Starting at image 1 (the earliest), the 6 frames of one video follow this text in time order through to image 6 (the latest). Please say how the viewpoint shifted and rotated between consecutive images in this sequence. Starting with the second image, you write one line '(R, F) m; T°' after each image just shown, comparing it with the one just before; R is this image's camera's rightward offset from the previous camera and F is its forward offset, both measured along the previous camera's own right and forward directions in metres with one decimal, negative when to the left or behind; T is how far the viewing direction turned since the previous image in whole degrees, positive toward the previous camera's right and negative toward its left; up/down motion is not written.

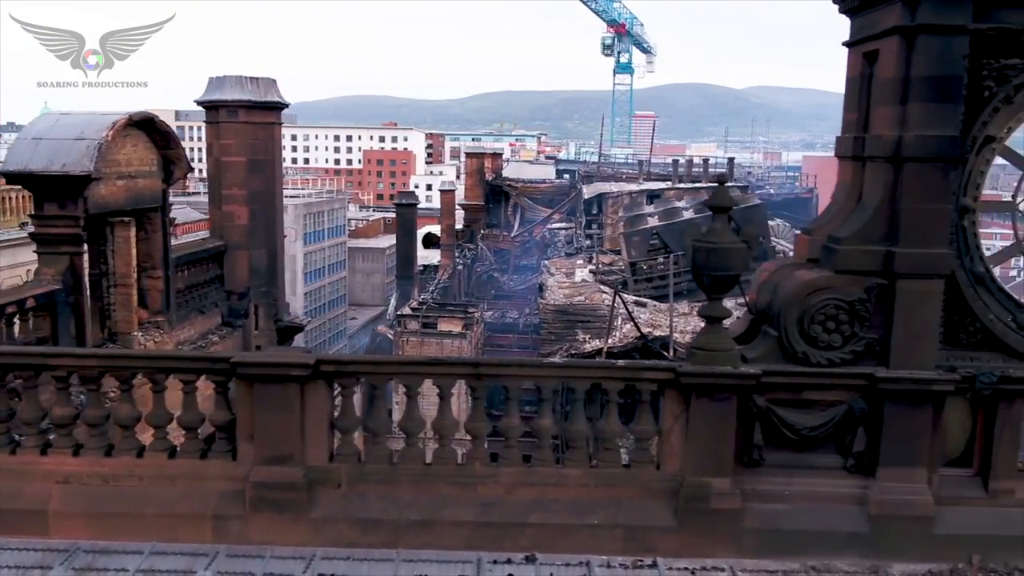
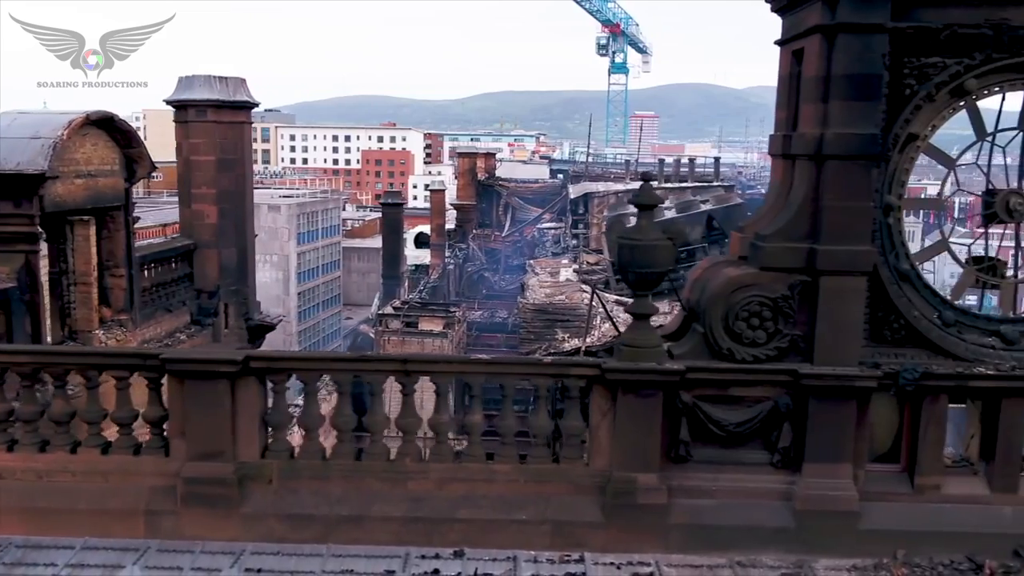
(+0.4, 0.0) m; 0°
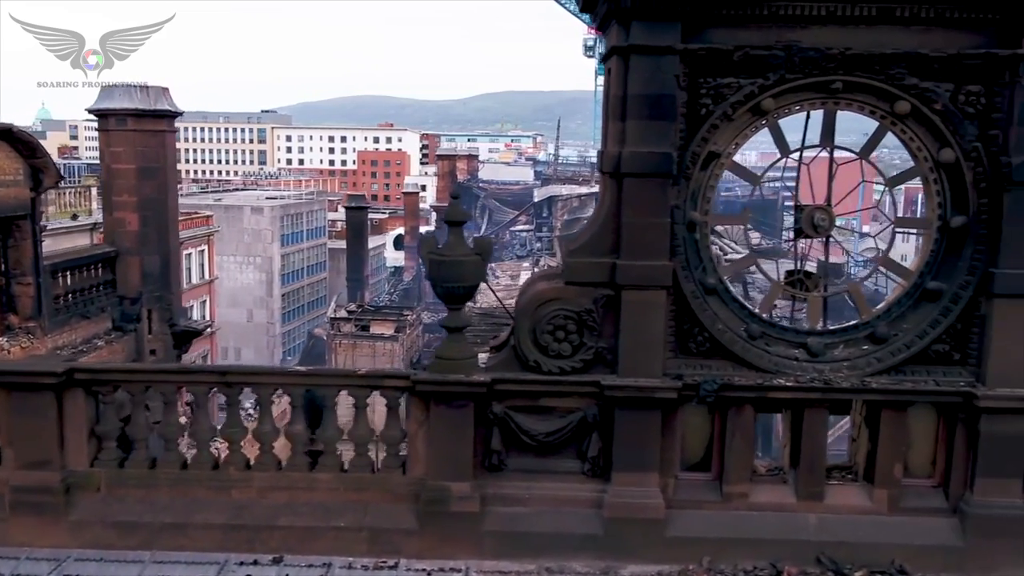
(+1.1, -0.1) m; 0°
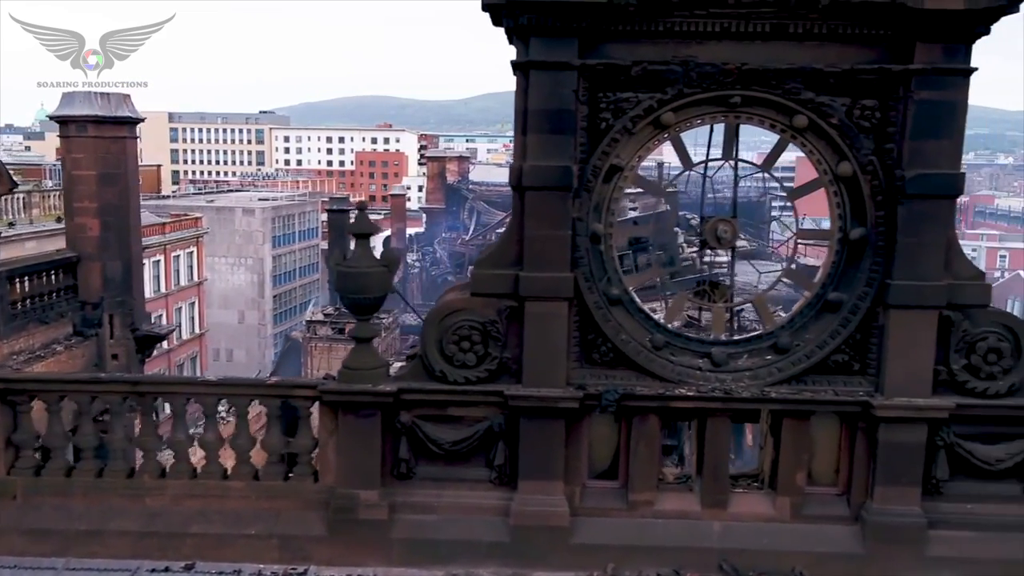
(+0.6, -0.1) m; 0°
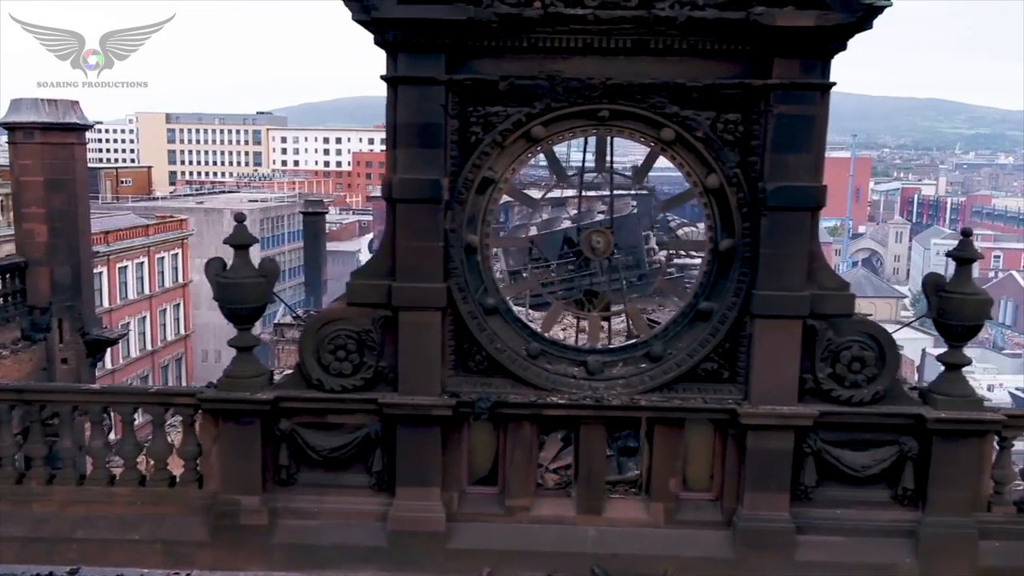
(+0.8, -0.1) m; 0°
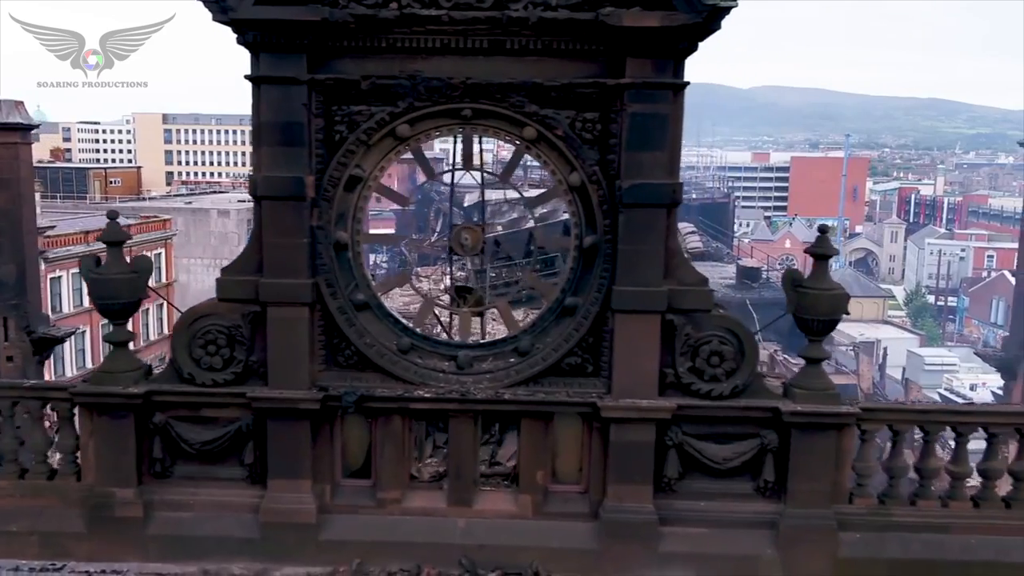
(+0.8, -0.1) m; 0°
